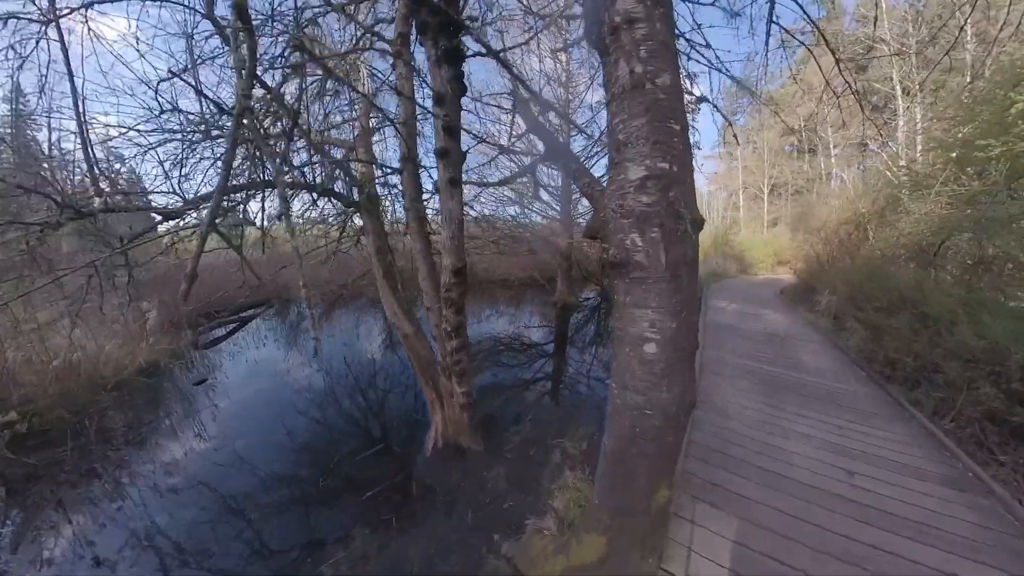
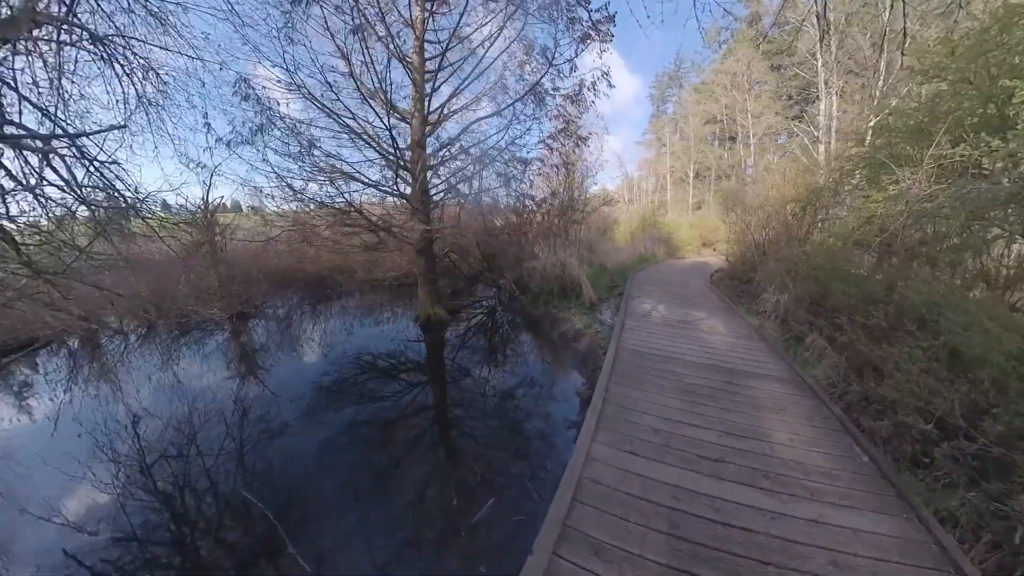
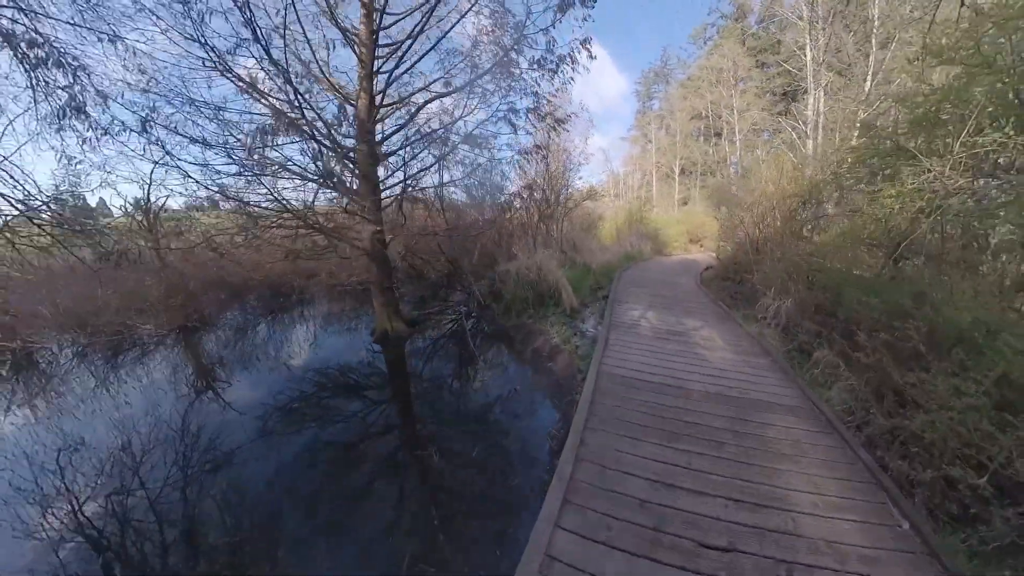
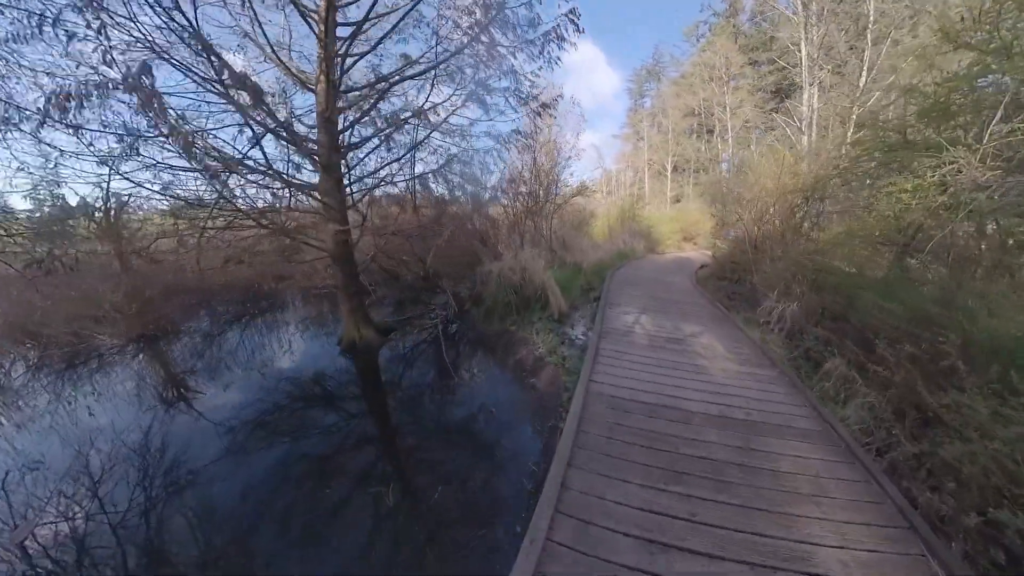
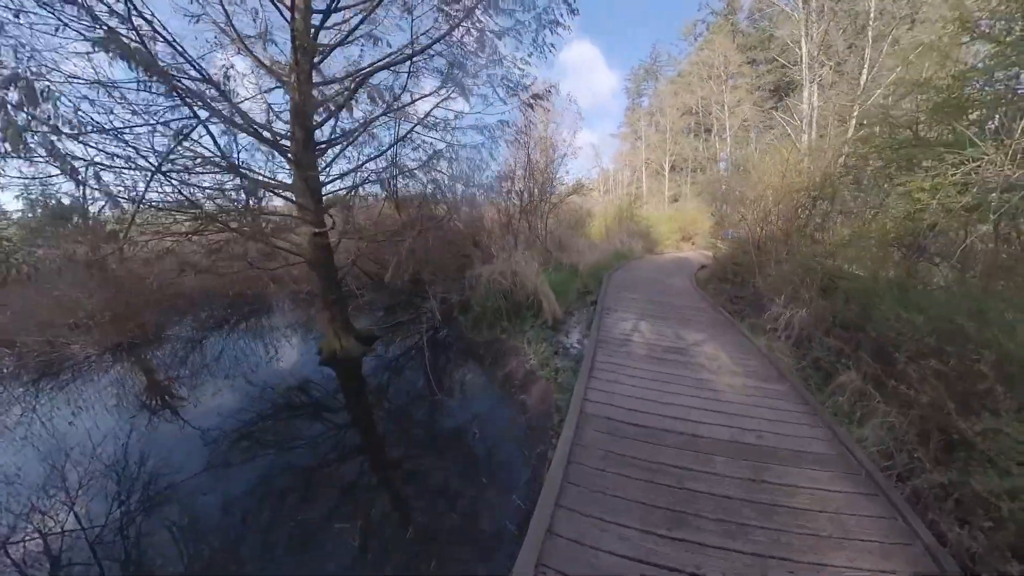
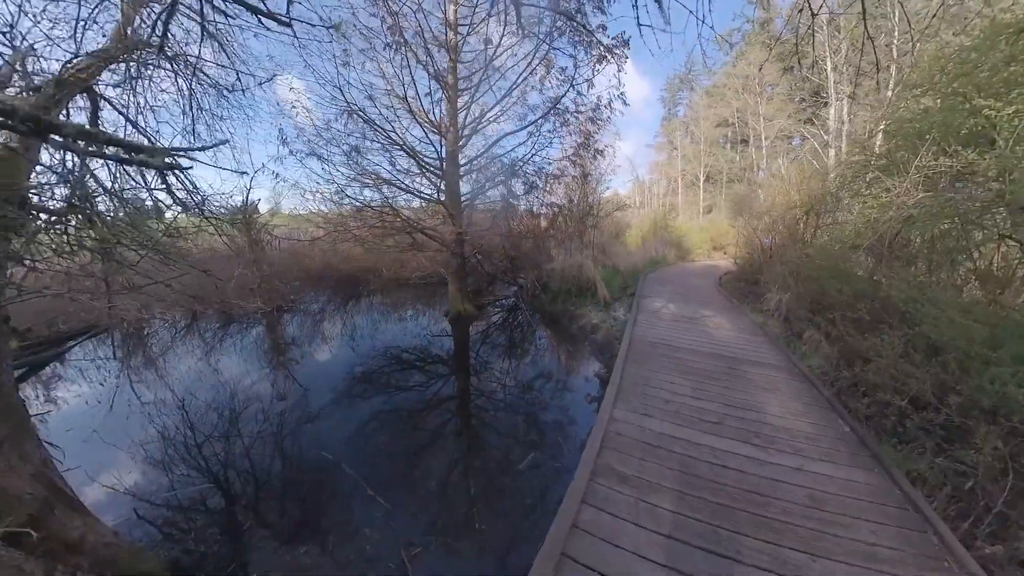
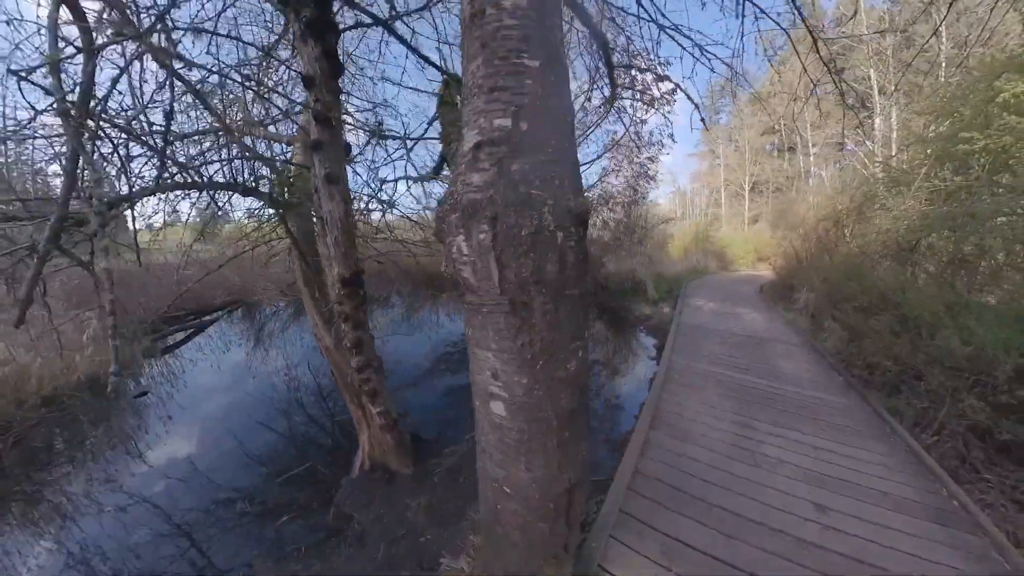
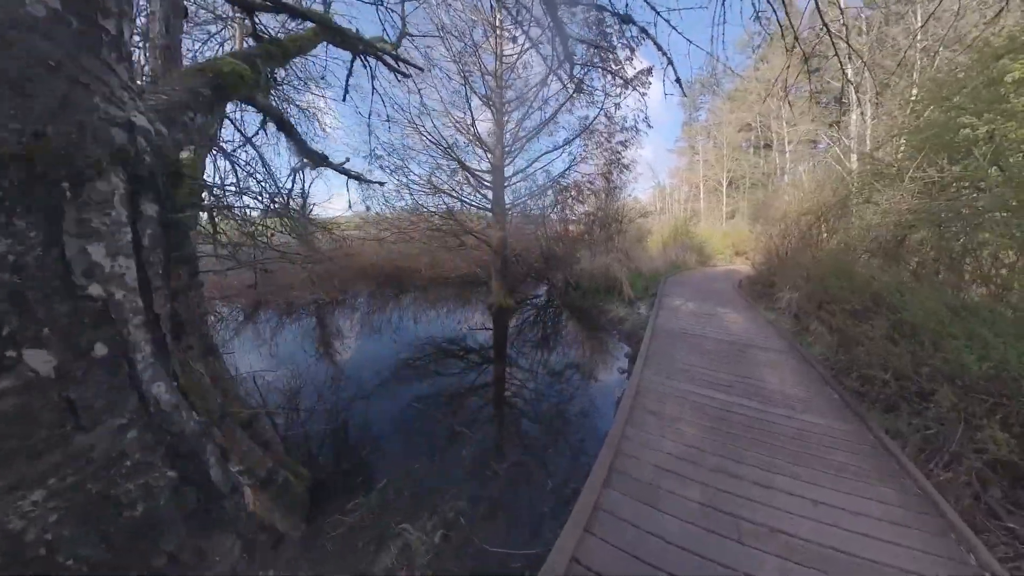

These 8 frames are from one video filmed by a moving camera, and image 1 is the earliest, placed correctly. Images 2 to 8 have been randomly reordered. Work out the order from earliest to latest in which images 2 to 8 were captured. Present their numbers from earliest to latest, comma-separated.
7, 8, 6, 2, 3, 4, 5
